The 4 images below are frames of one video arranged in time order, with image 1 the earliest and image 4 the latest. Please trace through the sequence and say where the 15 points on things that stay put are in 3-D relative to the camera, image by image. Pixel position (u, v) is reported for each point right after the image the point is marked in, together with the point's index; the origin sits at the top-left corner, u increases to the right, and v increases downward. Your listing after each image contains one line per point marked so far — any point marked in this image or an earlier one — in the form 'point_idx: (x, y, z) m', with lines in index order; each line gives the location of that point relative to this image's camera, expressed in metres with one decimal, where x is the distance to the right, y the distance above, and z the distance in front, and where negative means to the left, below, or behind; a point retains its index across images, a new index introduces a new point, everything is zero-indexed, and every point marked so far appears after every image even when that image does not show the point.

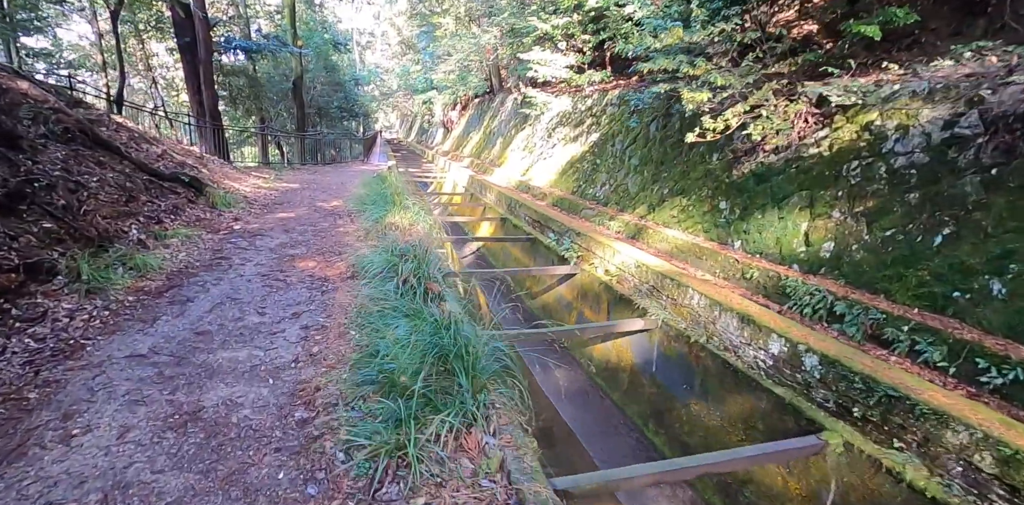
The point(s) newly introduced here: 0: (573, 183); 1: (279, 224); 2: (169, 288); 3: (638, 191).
0: (+1.1, +1.2, +8.4) m
1: (-2.8, +0.4, +5.7) m
2: (-2.5, -0.3, +3.4) m
3: (+1.7, +0.8, +6.5) m
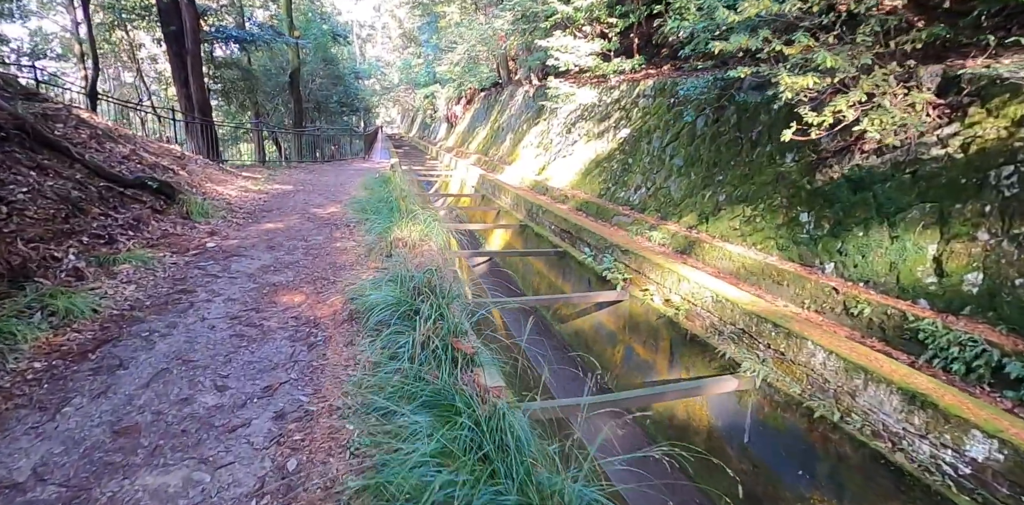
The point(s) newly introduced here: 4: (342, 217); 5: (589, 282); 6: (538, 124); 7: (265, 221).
0: (+1.4, +1.1, +7.5) m
1: (-2.5, +0.2, +4.8) m
2: (-2.2, -0.5, +2.5) m
3: (+2.0, +0.7, +5.6) m
4: (-2.2, +0.5, +6.1) m
5: (+0.8, -0.3, +4.9) m
6: (+0.6, +3.1, +11.4) m
7: (-2.9, +0.4, +5.6) m
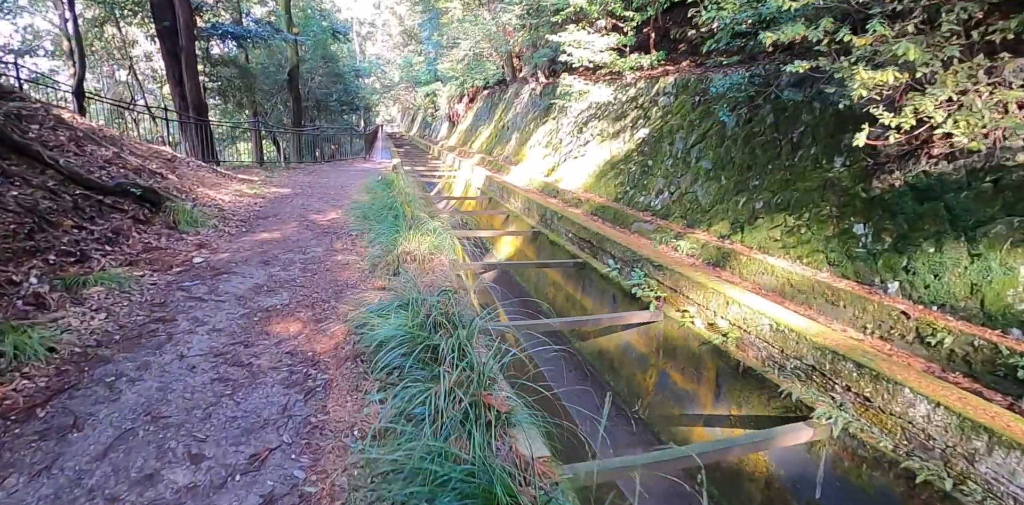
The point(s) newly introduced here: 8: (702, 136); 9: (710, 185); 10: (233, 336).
0: (+1.5, +1.0, +7.0) m
1: (-2.4, 0.0, +4.4) m
2: (-2.0, -0.6, +2.1) m
3: (+2.2, +0.5, +5.2) m
4: (-2.0, +0.3, +5.7) m
5: (+1.0, -0.4, +4.5) m
6: (+0.8, +3.0, +11.0) m
7: (-2.7, +0.2, +5.2) m
8: (+2.3, +1.4, +5.6) m
9: (+2.2, +0.7, +5.3) m
10: (-1.6, -0.5, +2.7) m
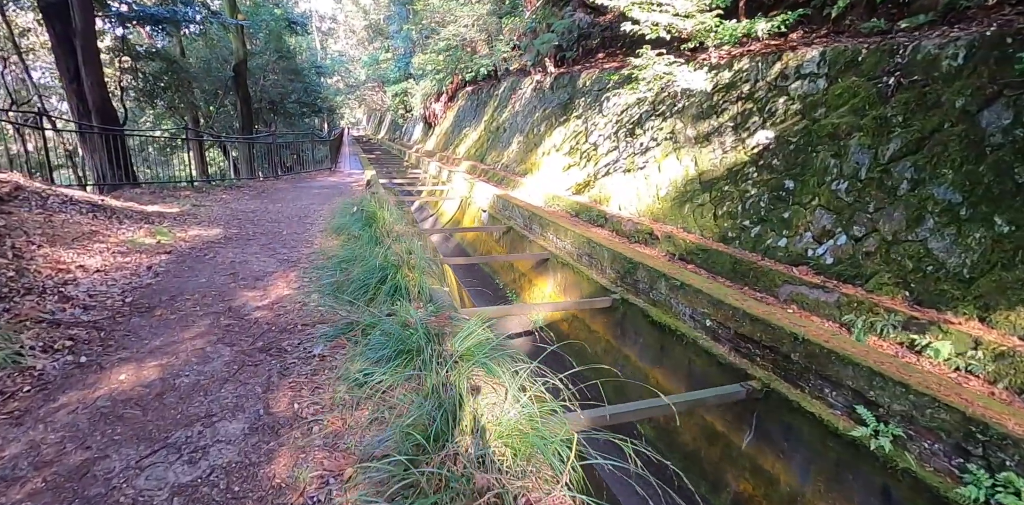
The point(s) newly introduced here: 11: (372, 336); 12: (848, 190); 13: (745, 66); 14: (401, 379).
0: (+2.1, +0.3, +4.7) m
1: (-1.6, -0.7, +1.8) m
2: (-1.1, -1.4, -0.5) m
3: (+2.8, -0.1, +2.8) m
4: (-1.4, -0.4, +3.1) m
5: (+1.7, -1.1, +2.1) m
6: (+1.0, +2.3, +8.6) m
7: (-2.1, -0.5, +2.5) m
8: (+2.8, +0.8, +3.3) m
9: (+2.8, +0.1, +3.0) m
10: (-0.7, -1.2, +0.1) m
11: (-0.8, -0.5, +2.6) m
12: (+2.6, +0.5, +3.7) m
13: (+2.5, +2.0, +5.0) m
14: (-0.5, -0.6, +2.1) m
